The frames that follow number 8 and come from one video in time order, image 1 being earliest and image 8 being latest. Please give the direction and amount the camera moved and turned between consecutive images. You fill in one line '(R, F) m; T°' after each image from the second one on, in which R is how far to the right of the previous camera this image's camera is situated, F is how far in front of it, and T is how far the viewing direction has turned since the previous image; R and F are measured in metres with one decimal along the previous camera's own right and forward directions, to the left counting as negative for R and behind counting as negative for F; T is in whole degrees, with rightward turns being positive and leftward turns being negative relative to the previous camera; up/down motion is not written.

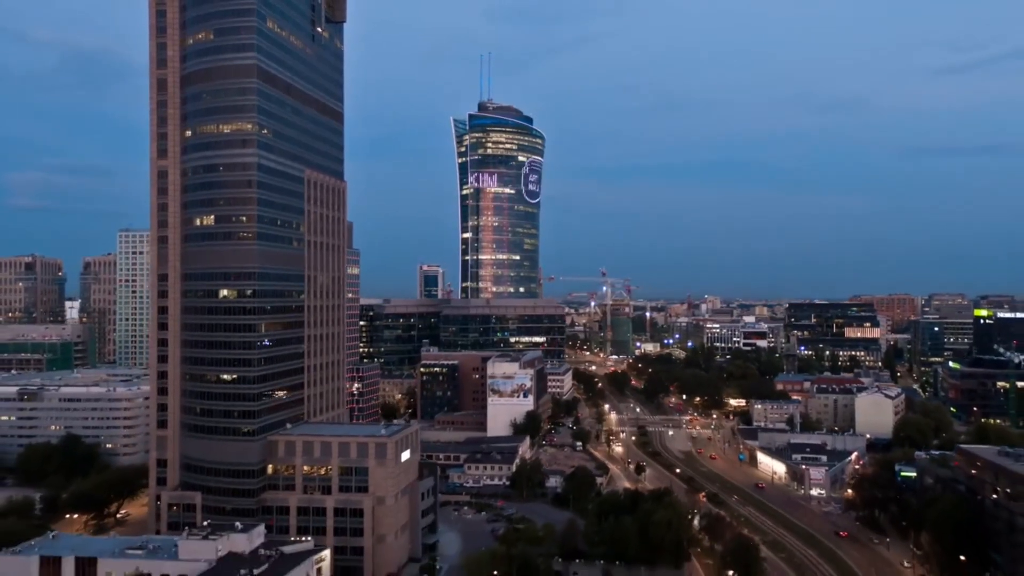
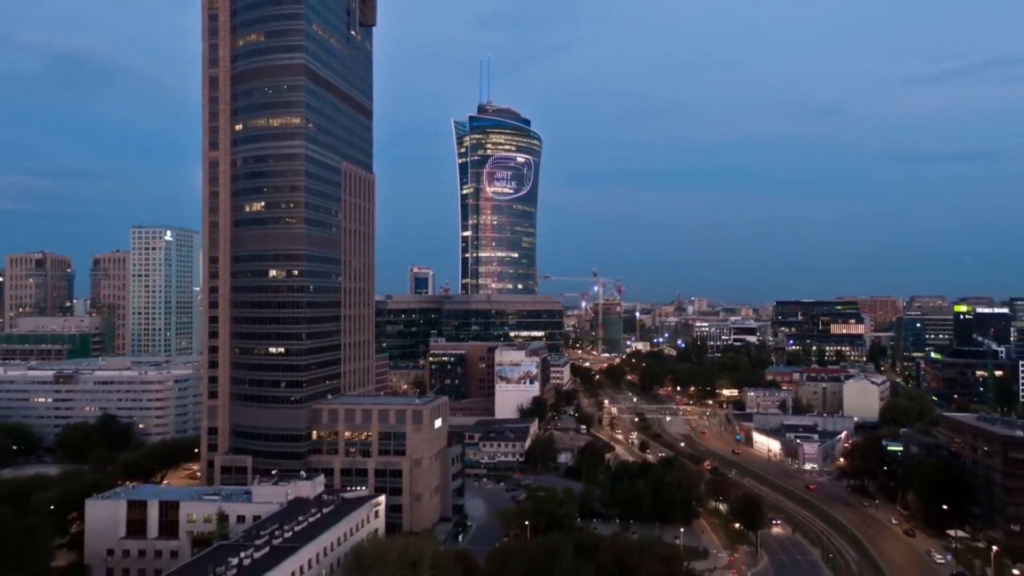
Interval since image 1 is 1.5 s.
(-3.4, -5.8) m; +1°
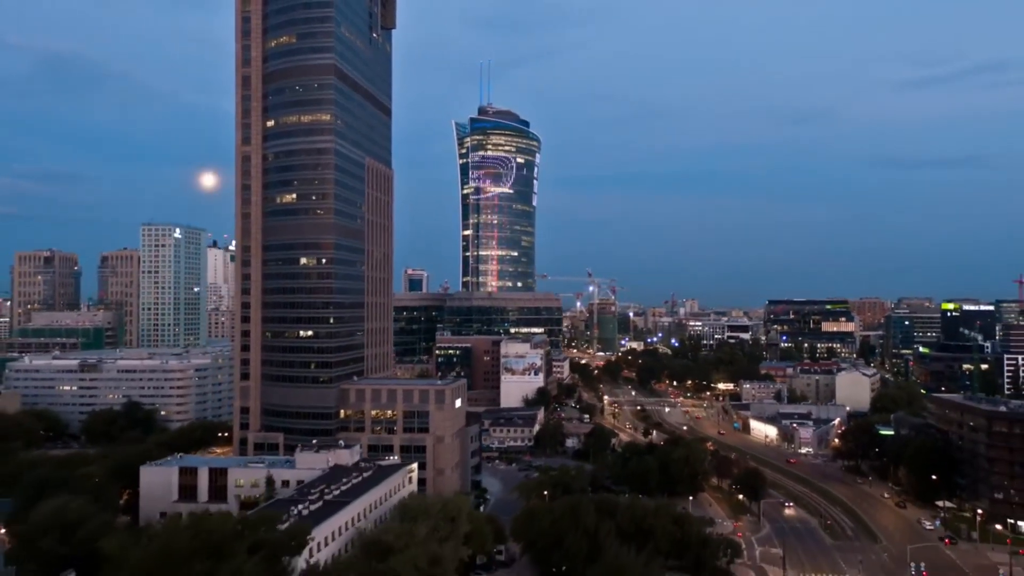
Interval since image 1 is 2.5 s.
(-2.4, -4.2) m; +1°
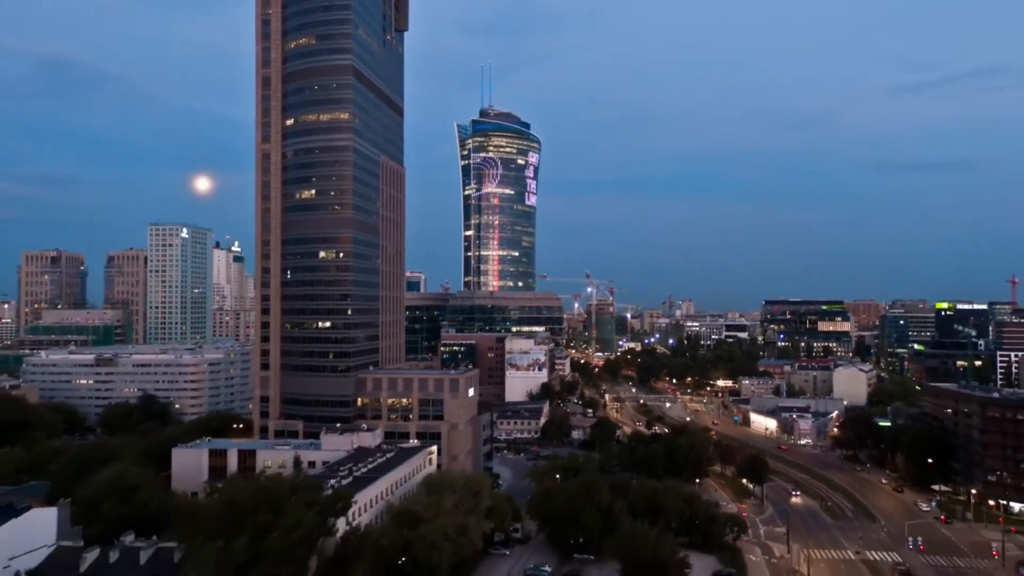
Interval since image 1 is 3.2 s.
(-1.5, -2.6) m; 0°
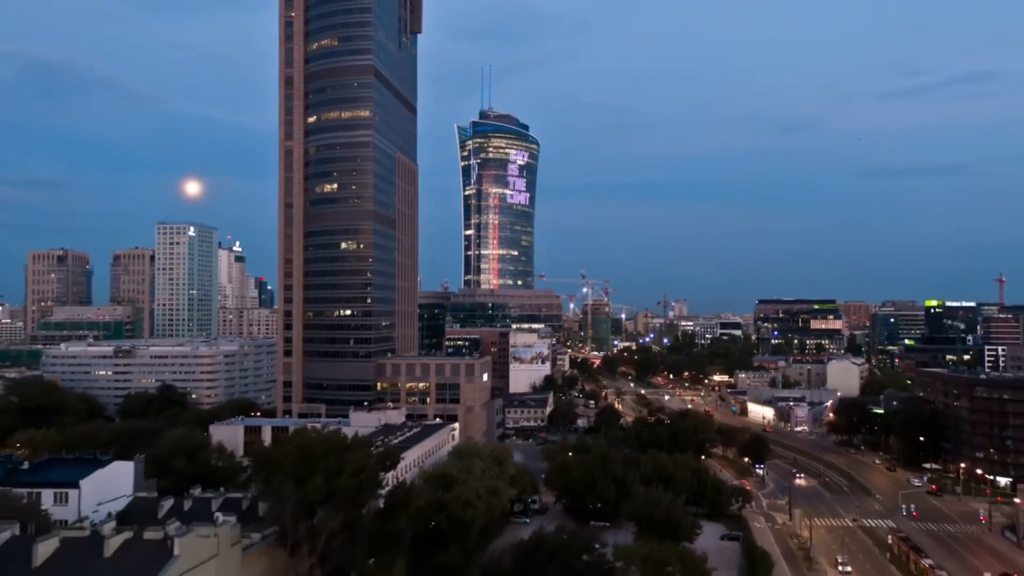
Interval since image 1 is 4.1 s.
(-2.0, -3.6) m; +1°
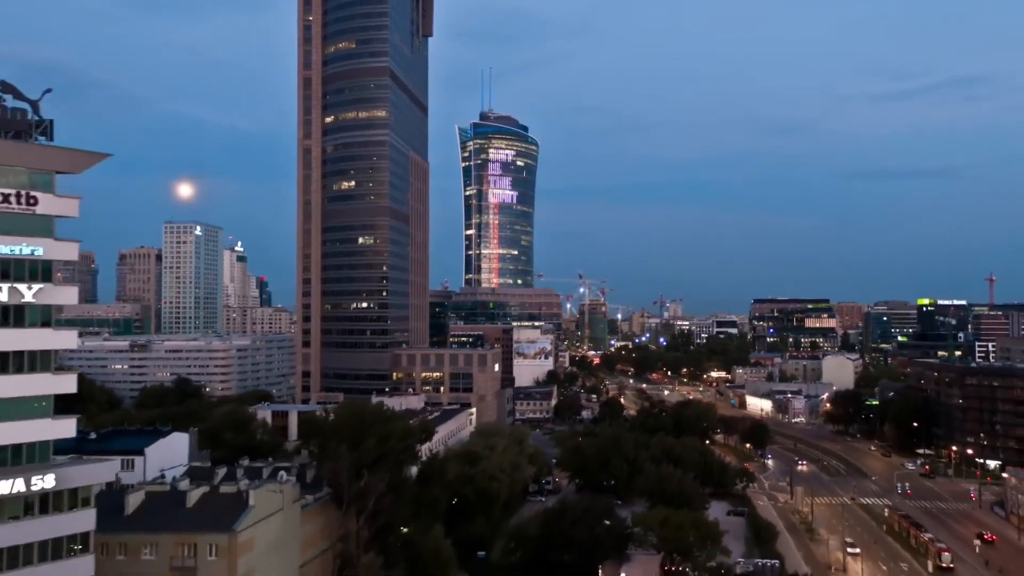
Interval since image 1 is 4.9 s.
(-1.7, -3.1) m; 0°
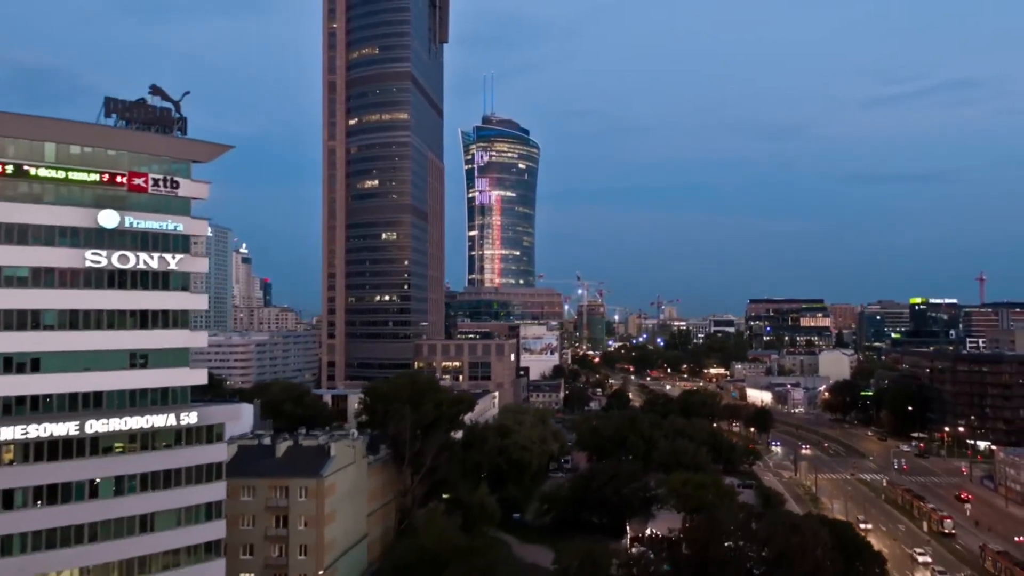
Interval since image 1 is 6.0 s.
(-2.3, -4.3) m; 0°
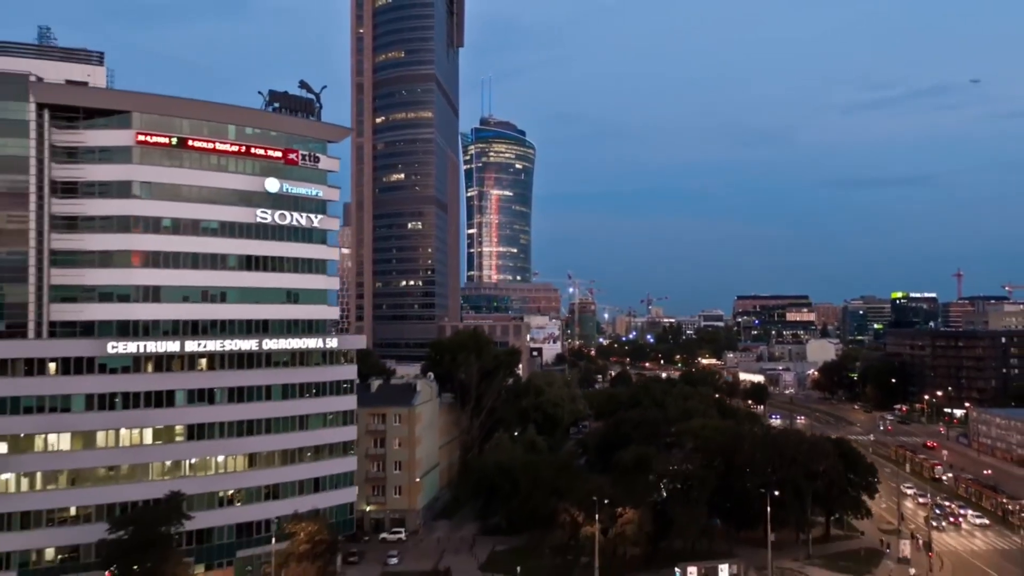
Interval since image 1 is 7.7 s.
(-3.6, -6.9) m; +1°
